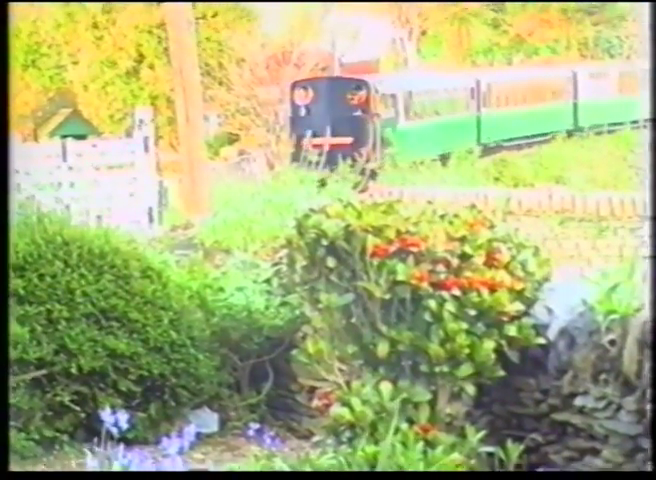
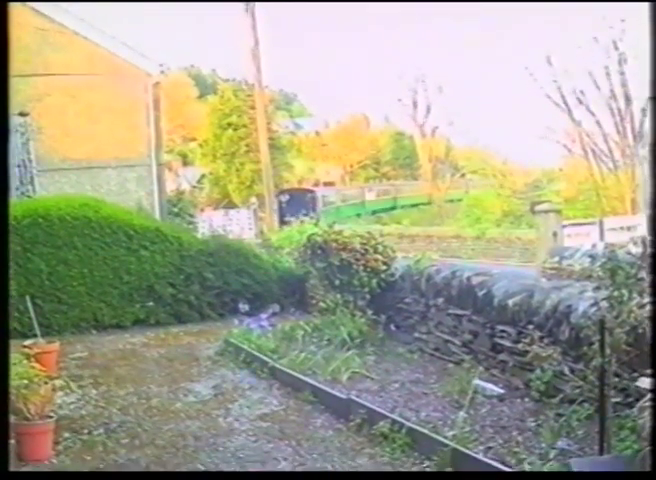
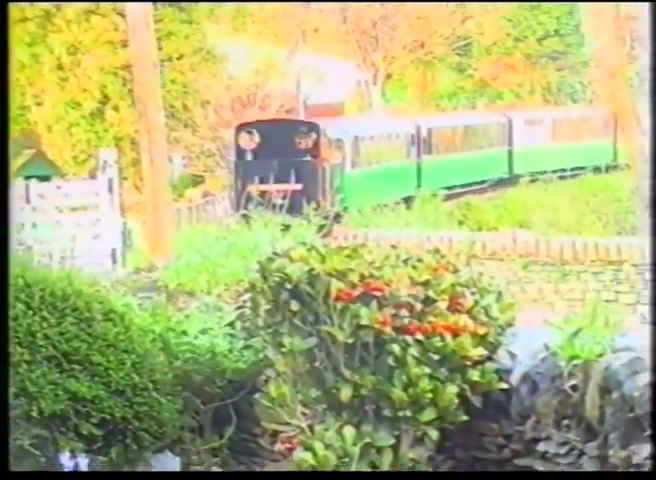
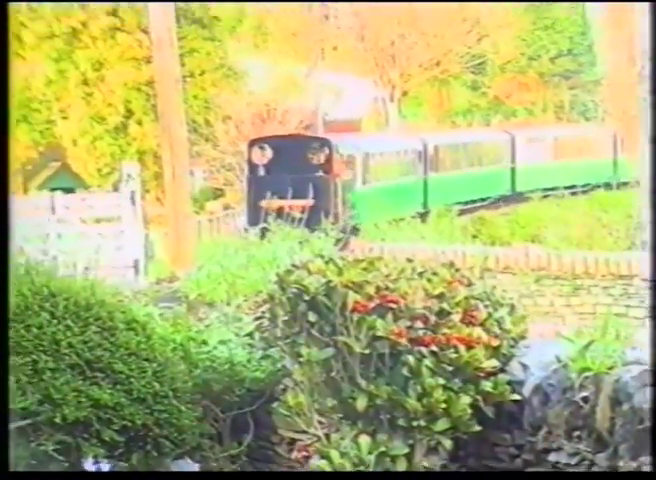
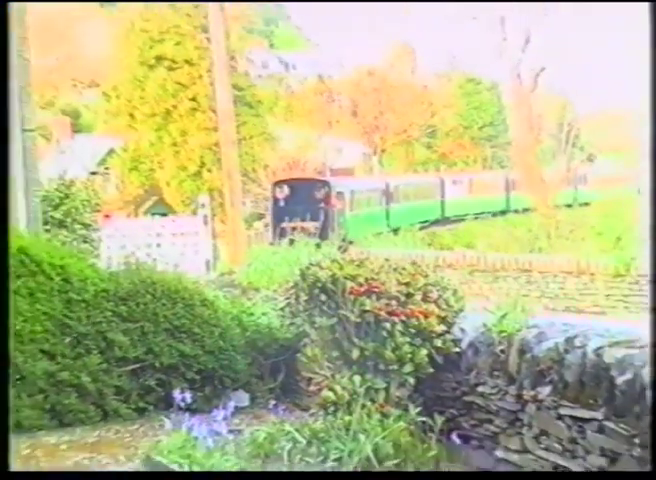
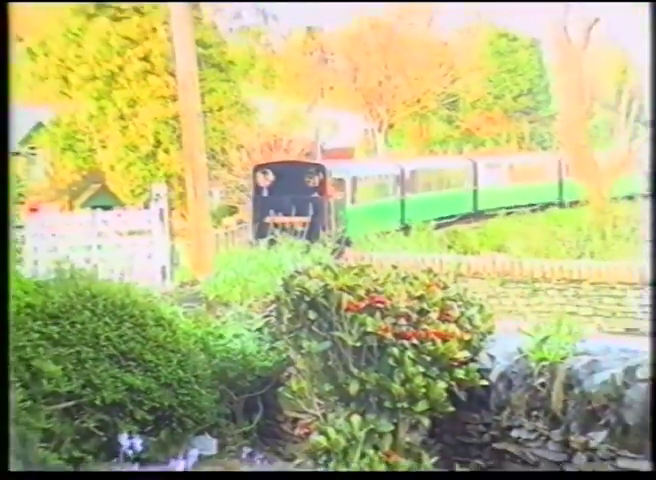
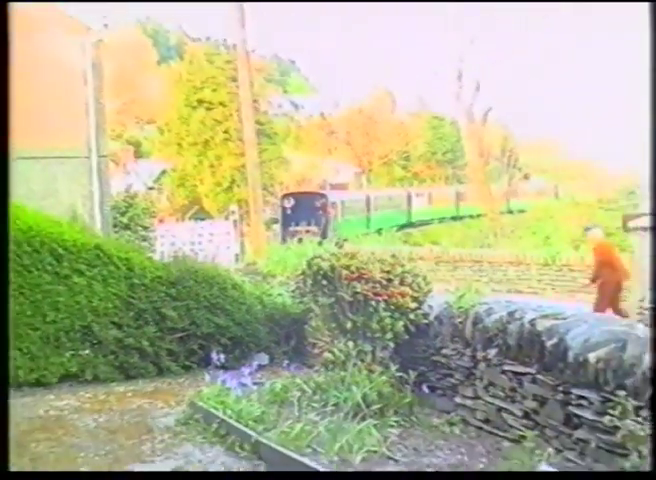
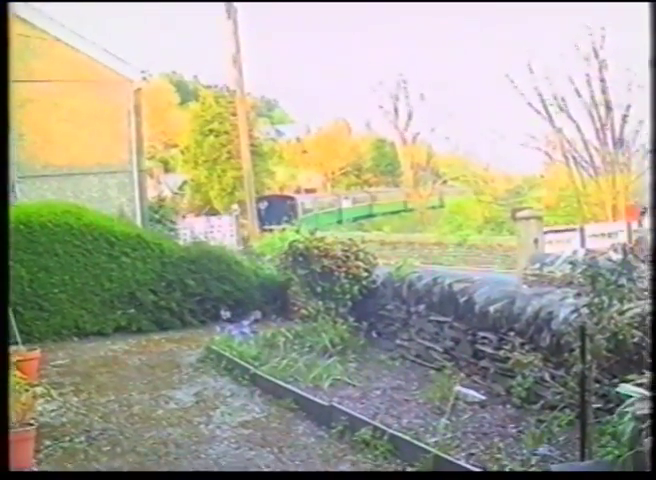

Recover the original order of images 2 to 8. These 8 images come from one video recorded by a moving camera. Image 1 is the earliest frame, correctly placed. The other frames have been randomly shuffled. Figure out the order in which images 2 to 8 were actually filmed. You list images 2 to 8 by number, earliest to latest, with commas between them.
3, 4, 6, 5, 7, 2, 8
